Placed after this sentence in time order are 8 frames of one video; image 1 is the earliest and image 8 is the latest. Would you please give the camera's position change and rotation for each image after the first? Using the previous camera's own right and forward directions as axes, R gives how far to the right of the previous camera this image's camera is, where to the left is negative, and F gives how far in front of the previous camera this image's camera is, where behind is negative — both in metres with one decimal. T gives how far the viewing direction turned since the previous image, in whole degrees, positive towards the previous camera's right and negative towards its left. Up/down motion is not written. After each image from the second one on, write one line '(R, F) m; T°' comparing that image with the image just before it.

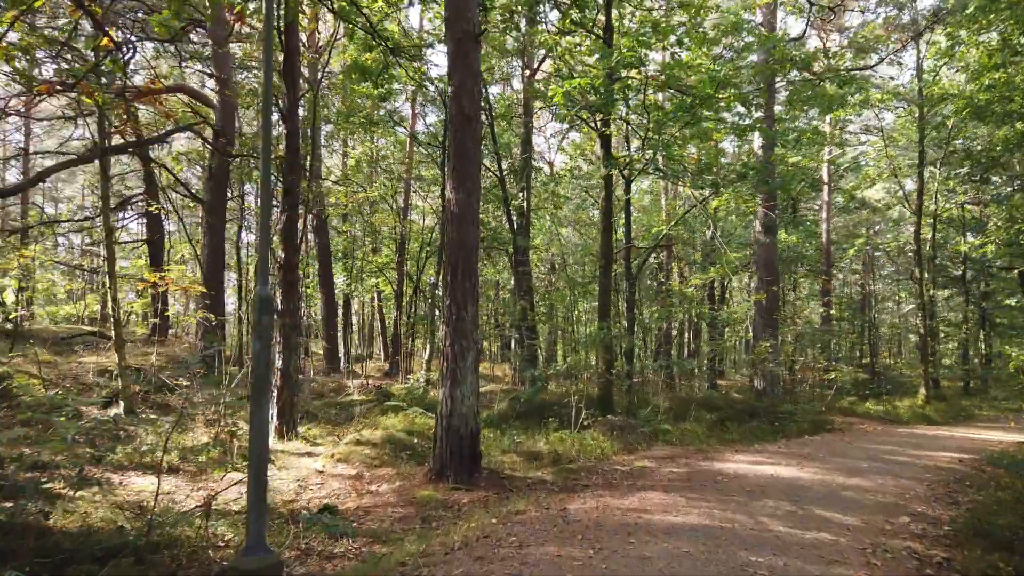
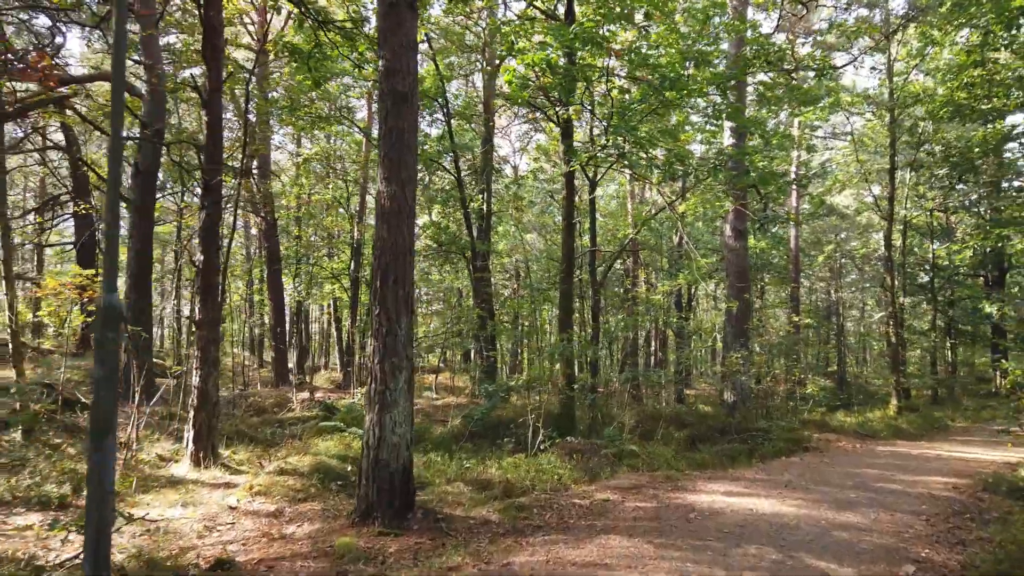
(+0.1, +0.7) m; +2°
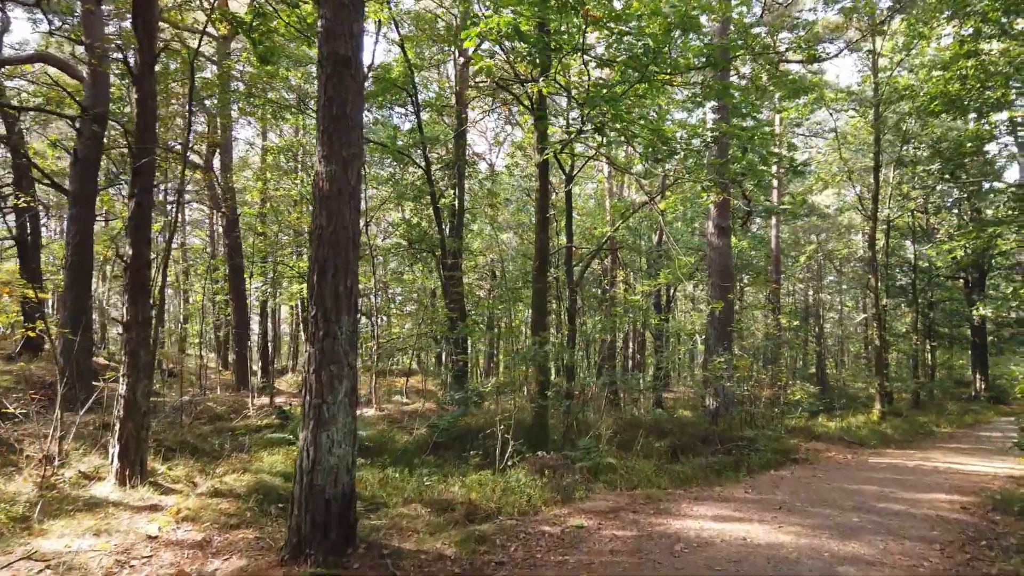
(+0.1, +0.6) m; +2°
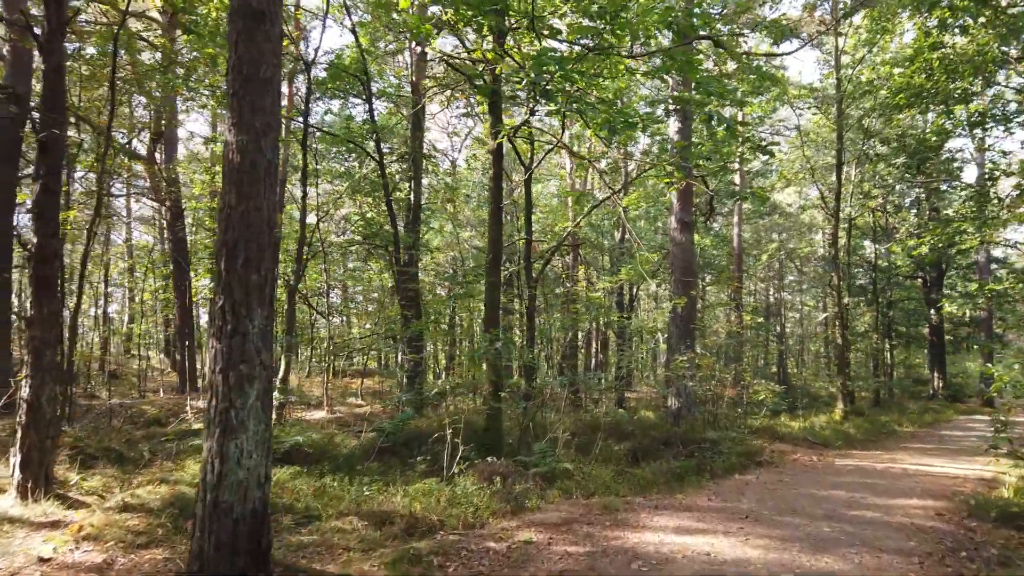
(+0.1, +0.4) m; +3°
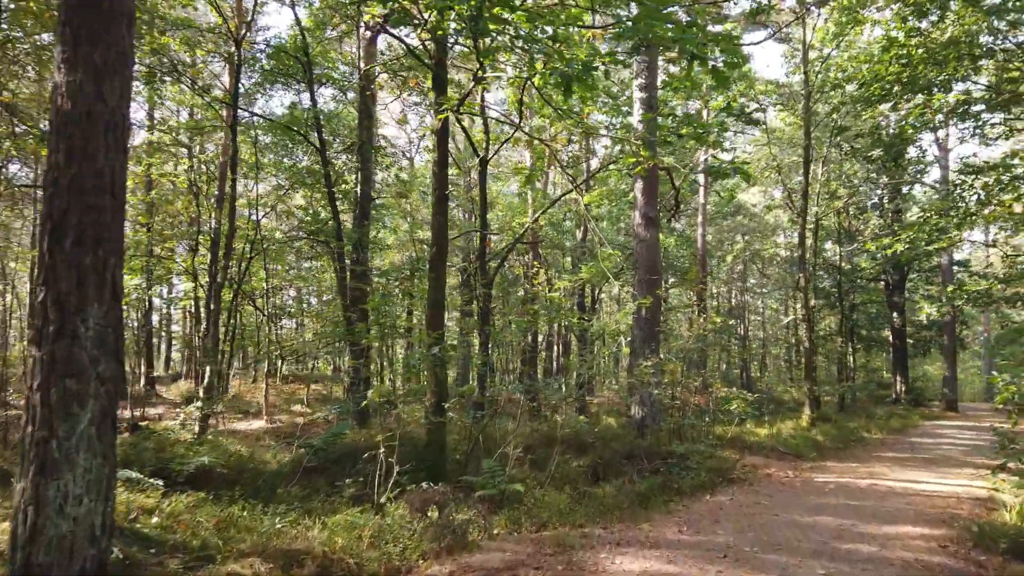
(+0.1, +0.7) m; +3°
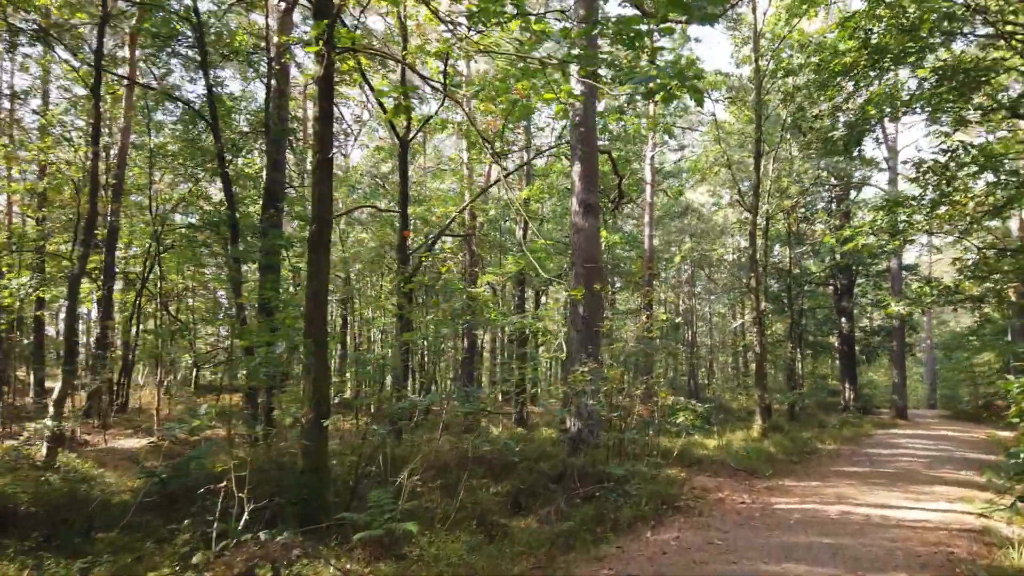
(+0.3, +1.0) m; +4°
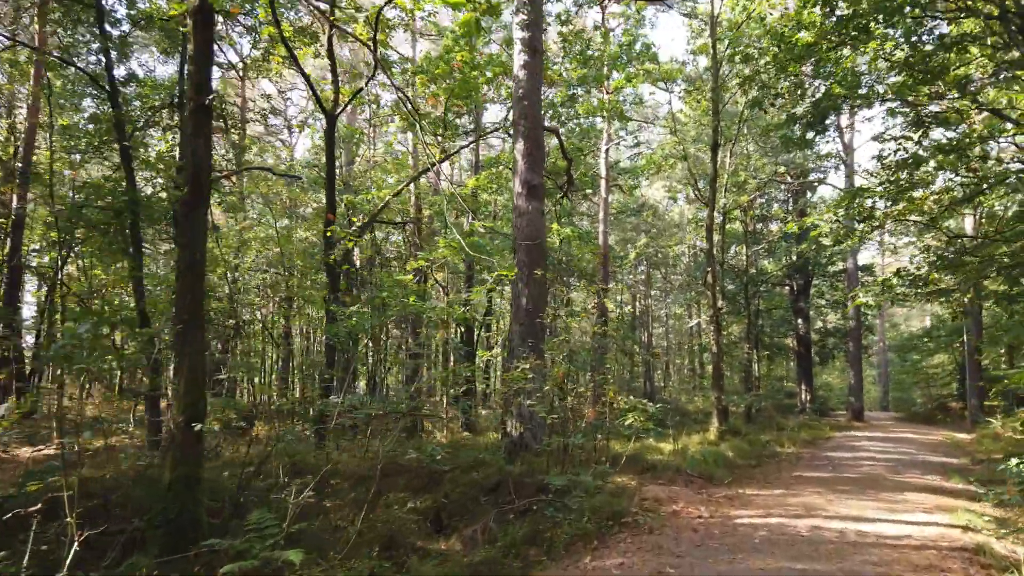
(+0.2, +0.7) m; +3°
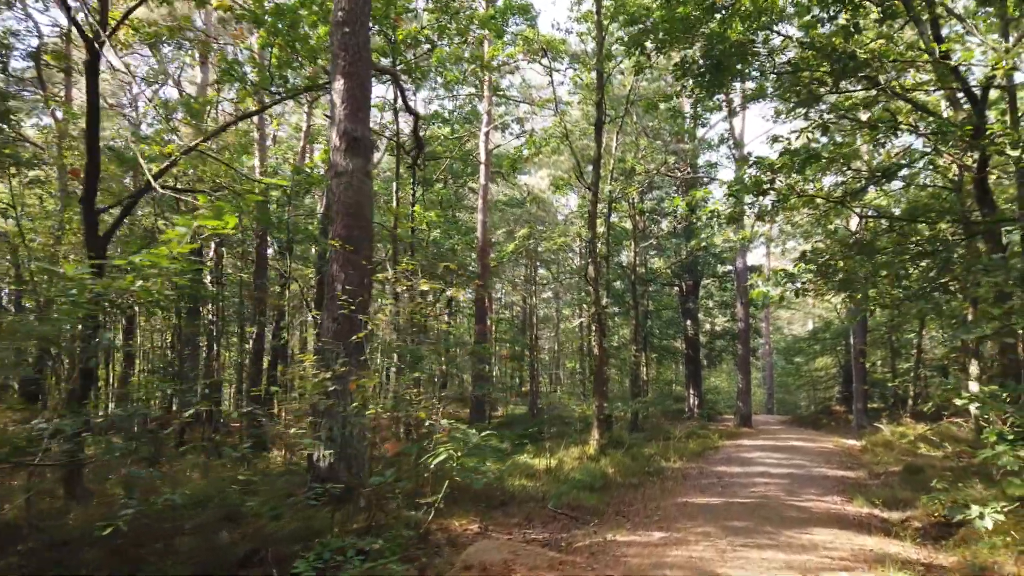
(+0.6, +1.5) m; +8°
